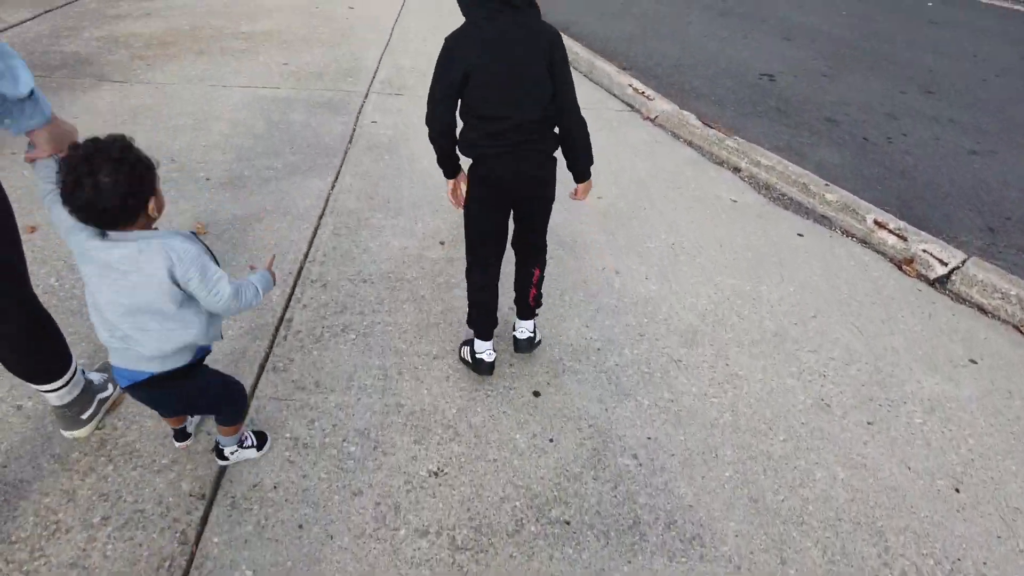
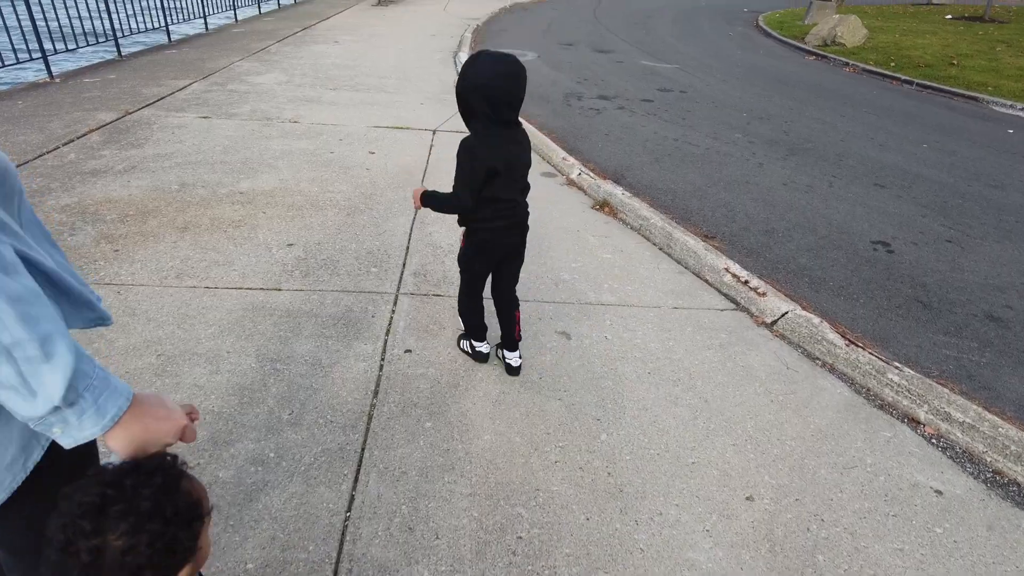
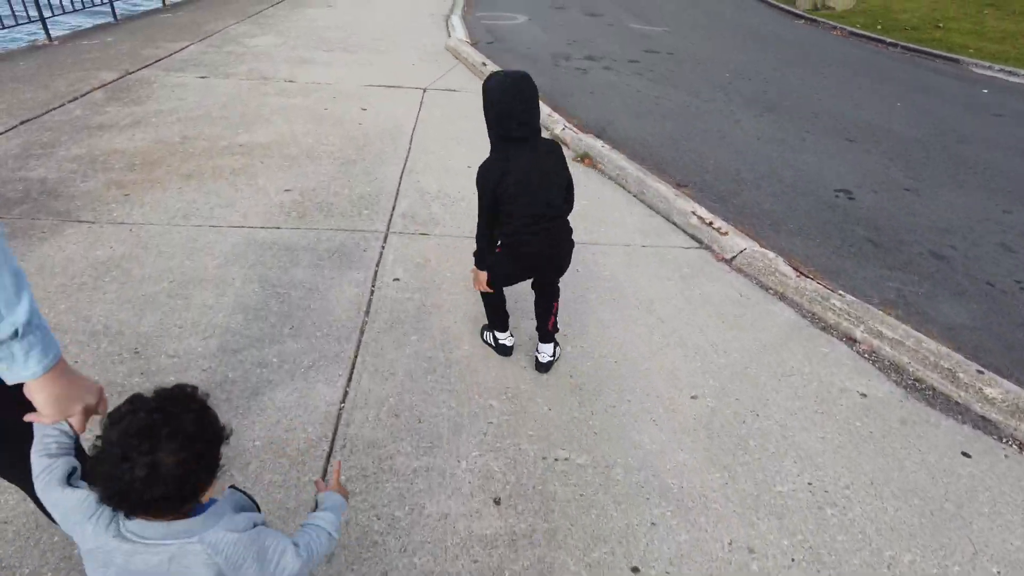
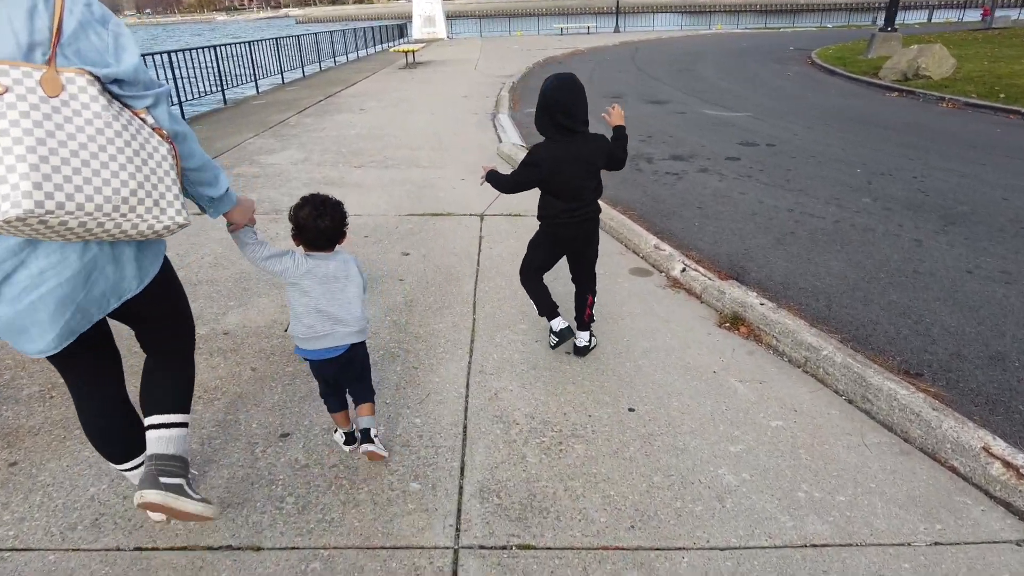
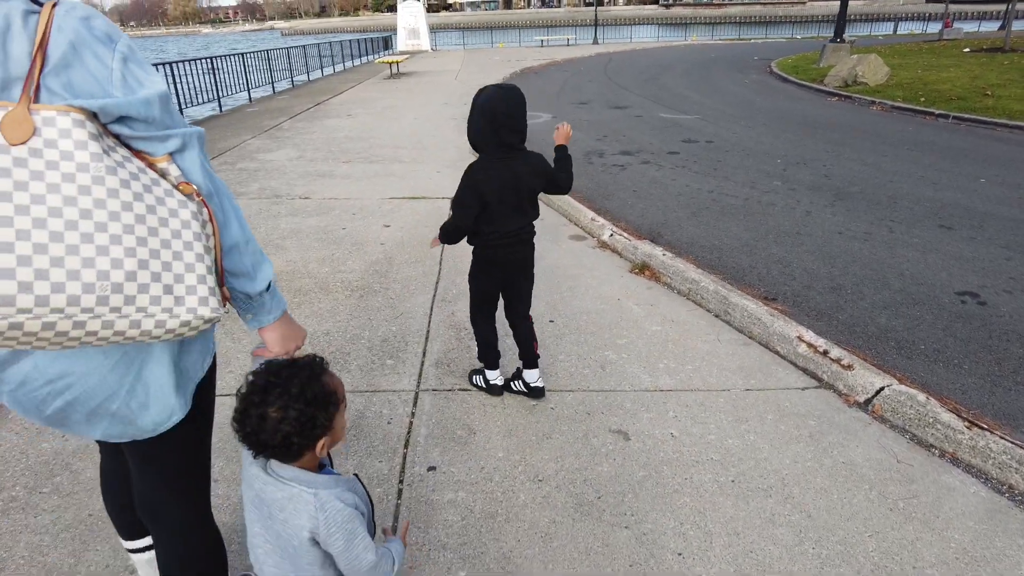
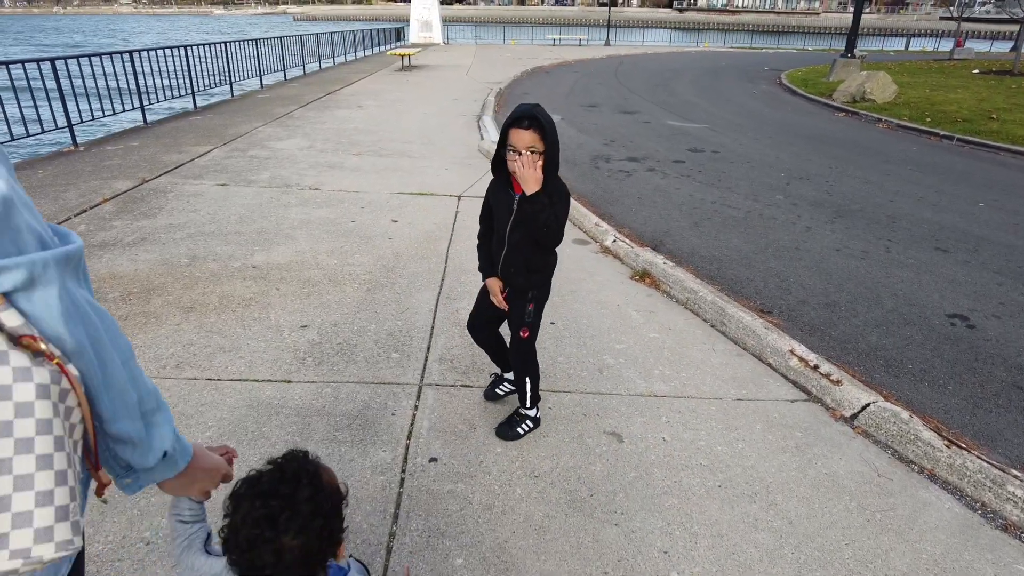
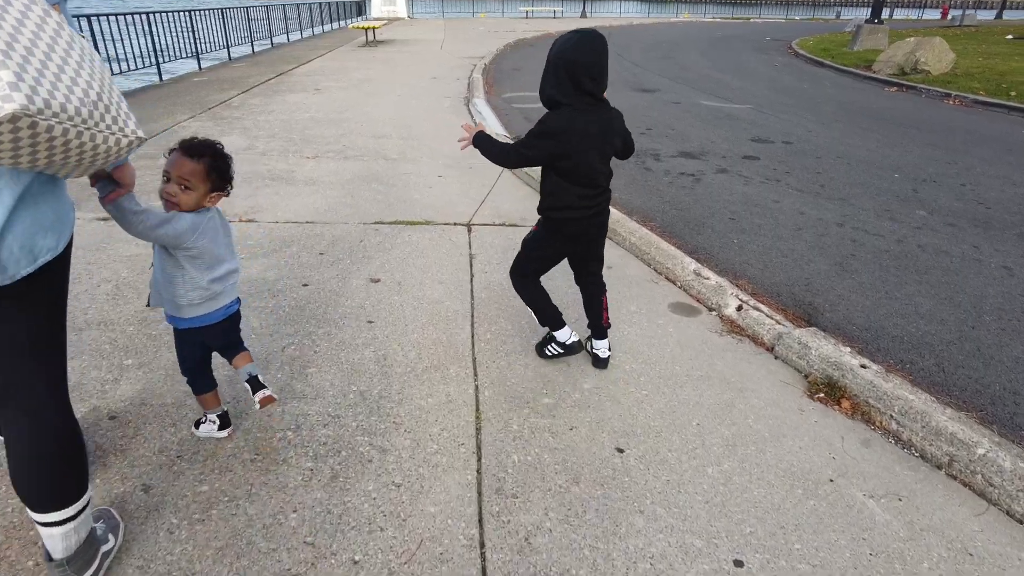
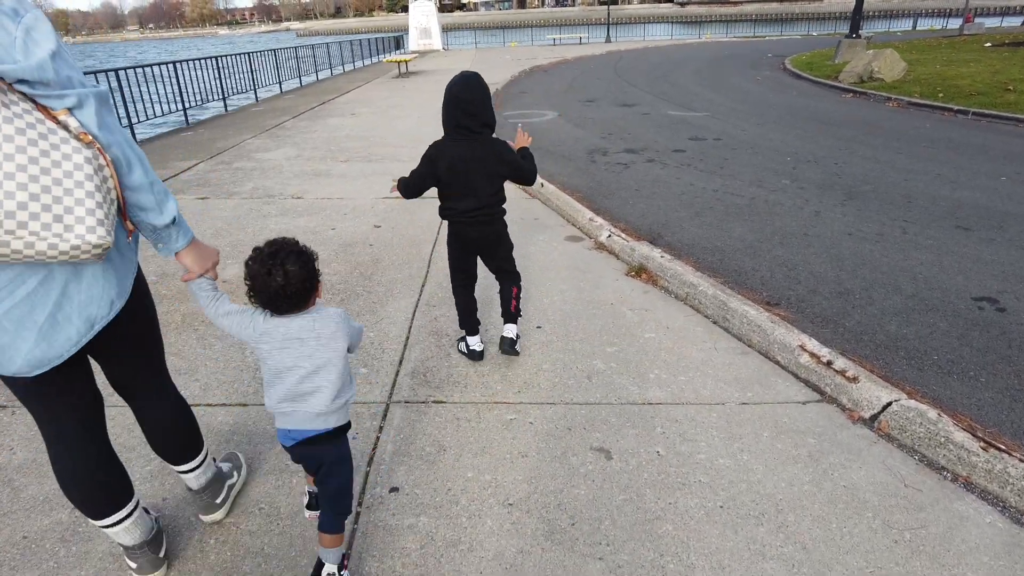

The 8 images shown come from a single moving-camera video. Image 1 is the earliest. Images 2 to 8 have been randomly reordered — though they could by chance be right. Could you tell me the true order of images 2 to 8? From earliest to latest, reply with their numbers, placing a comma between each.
3, 2, 6, 5, 8, 4, 7
